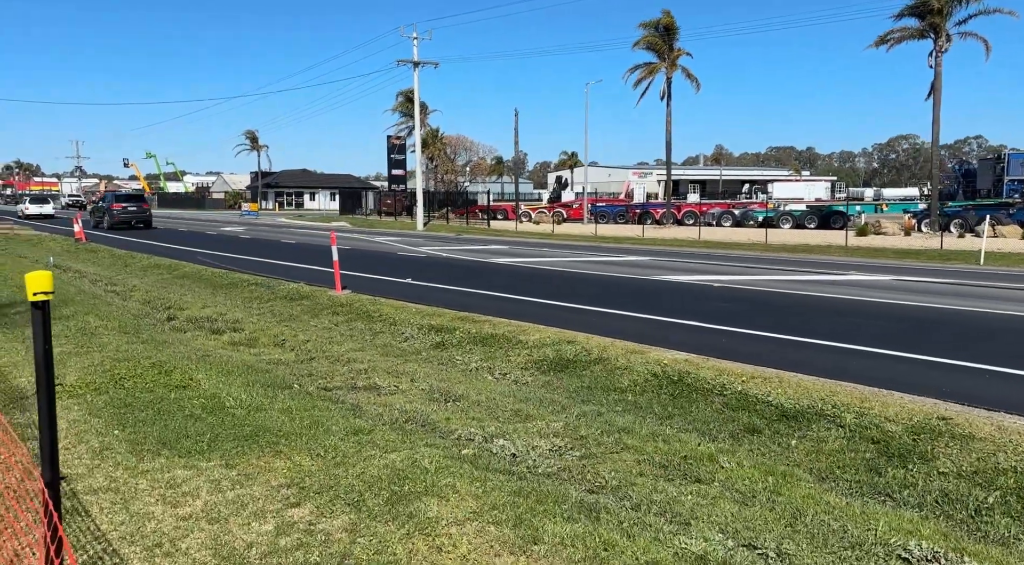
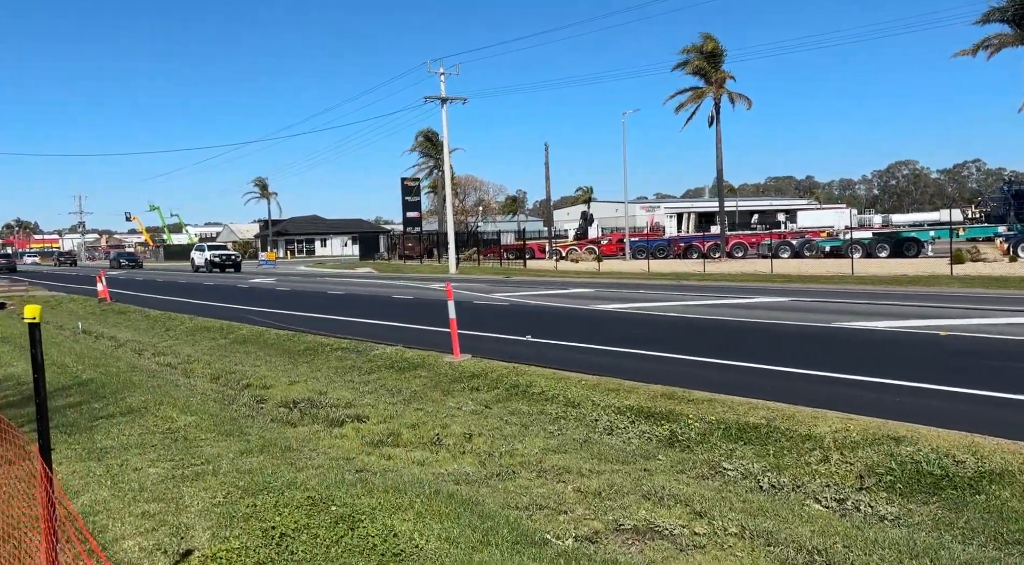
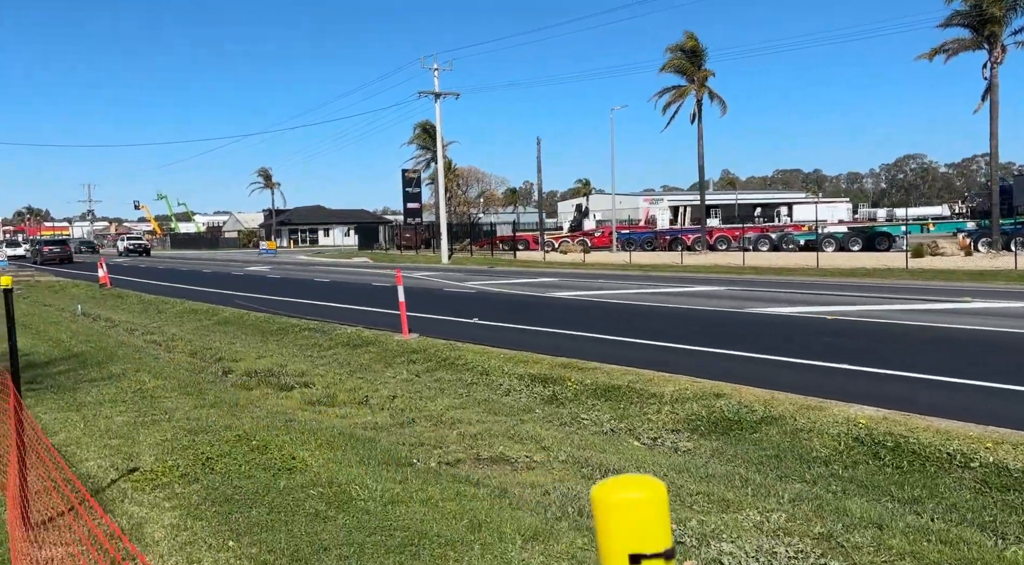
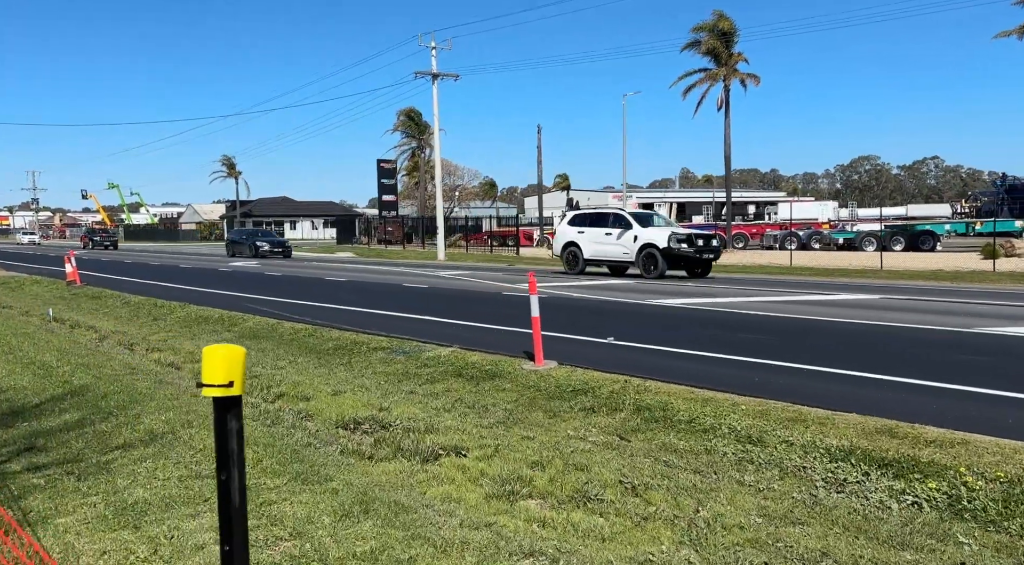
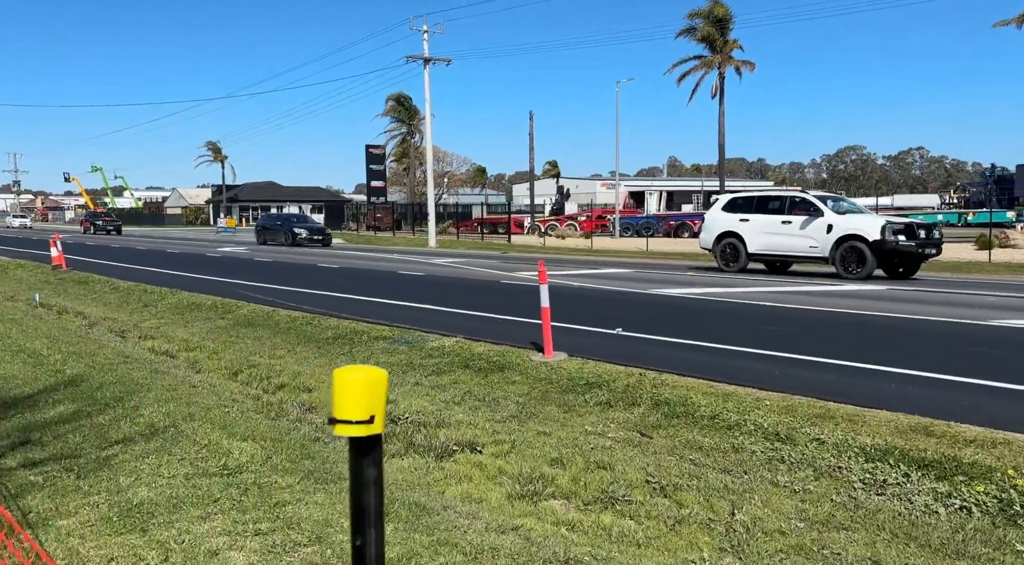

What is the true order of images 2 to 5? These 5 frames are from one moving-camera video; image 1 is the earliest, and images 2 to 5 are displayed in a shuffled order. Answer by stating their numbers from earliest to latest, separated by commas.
3, 2, 4, 5
